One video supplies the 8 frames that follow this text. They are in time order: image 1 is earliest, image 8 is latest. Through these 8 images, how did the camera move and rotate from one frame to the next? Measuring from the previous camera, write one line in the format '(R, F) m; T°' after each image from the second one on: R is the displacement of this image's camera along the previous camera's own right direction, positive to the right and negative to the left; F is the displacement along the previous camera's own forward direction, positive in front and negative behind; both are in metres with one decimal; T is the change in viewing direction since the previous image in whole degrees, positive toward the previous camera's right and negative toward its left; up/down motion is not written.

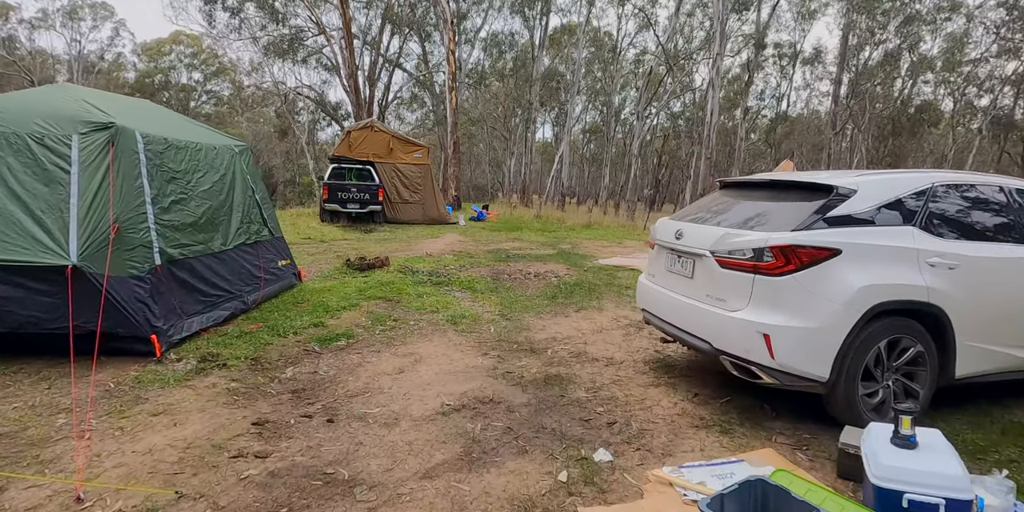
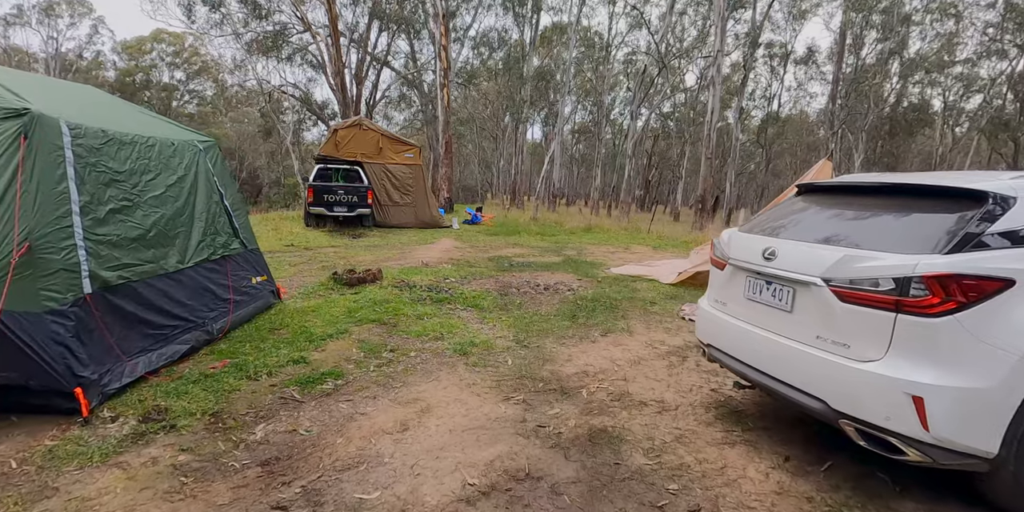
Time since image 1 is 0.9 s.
(-0.3, +0.8) m; +1°
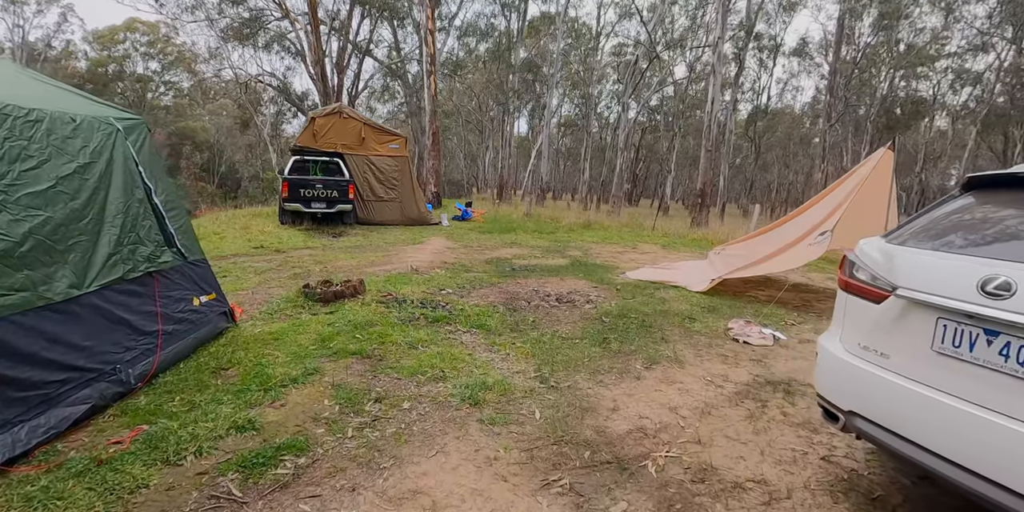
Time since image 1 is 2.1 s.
(-0.3, +1.1) m; +2°
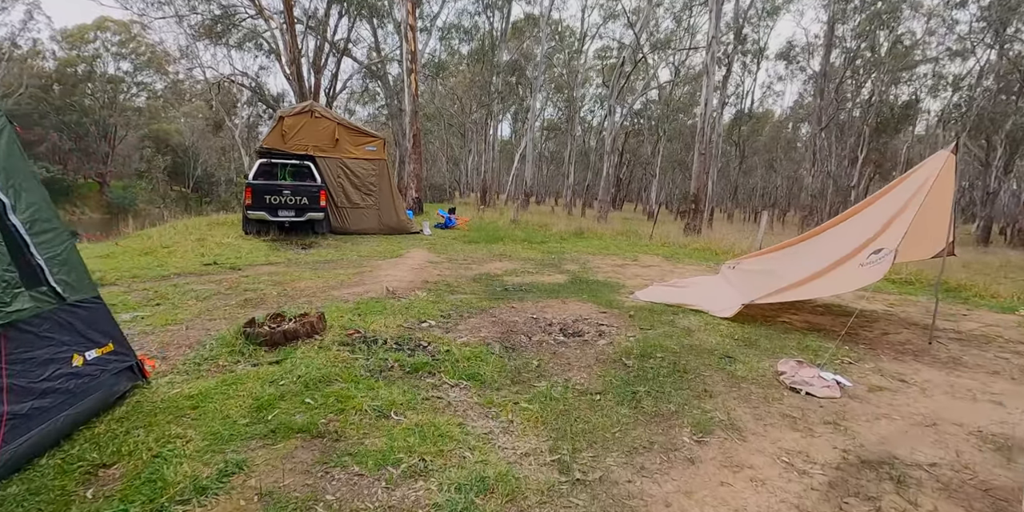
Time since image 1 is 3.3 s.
(-0.1, +1.0) m; +2°
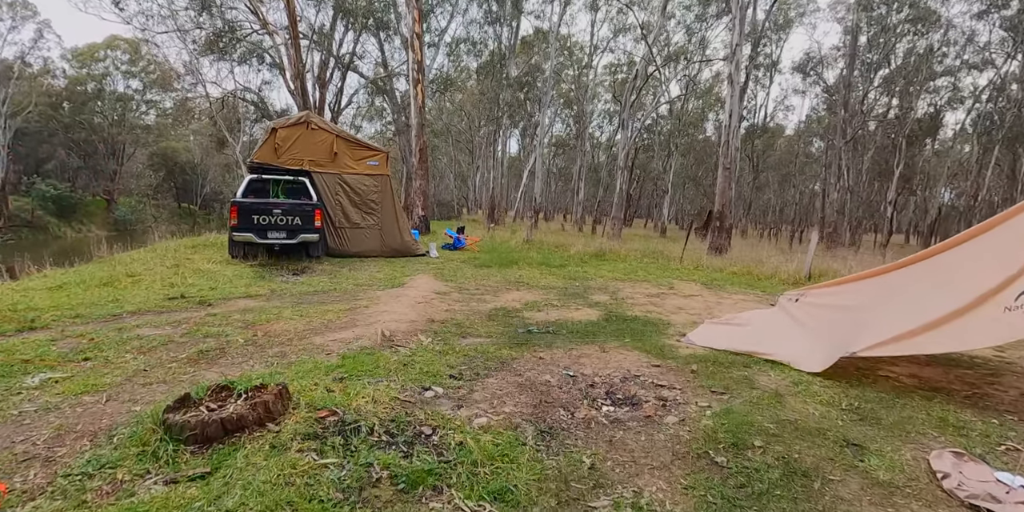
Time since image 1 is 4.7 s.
(-0.2, +1.2) m; -1°
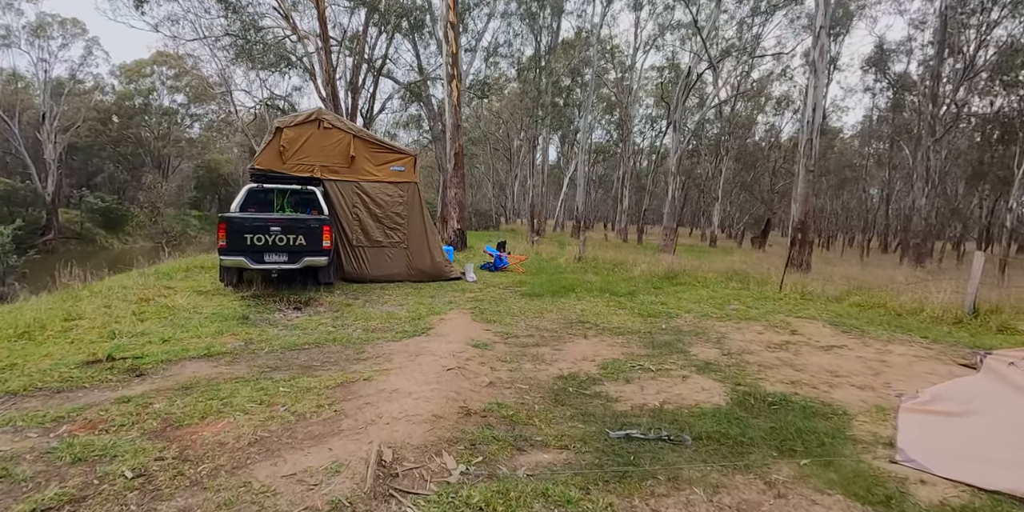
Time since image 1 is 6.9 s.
(-0.3, +2.1) m; -4°
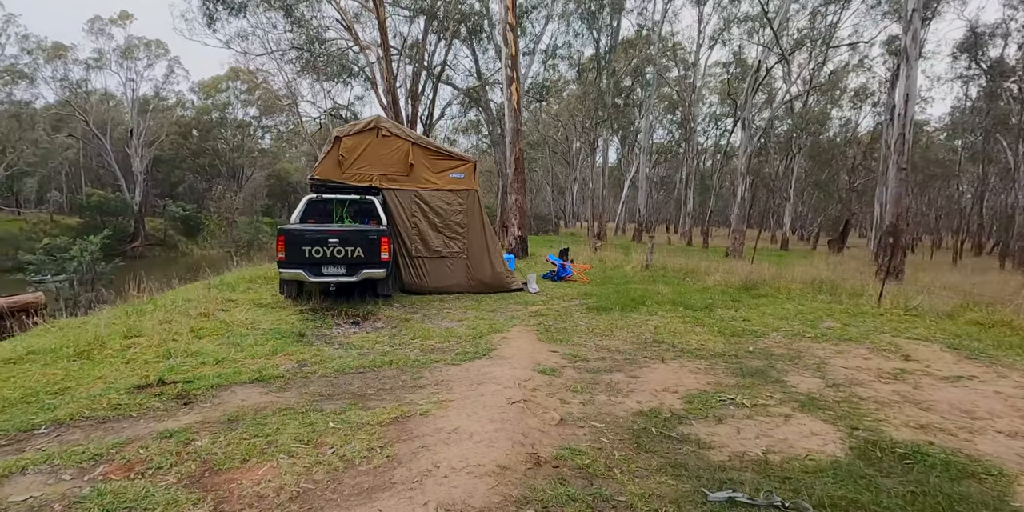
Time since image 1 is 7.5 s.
(-0.1, +0.5) m; -6°
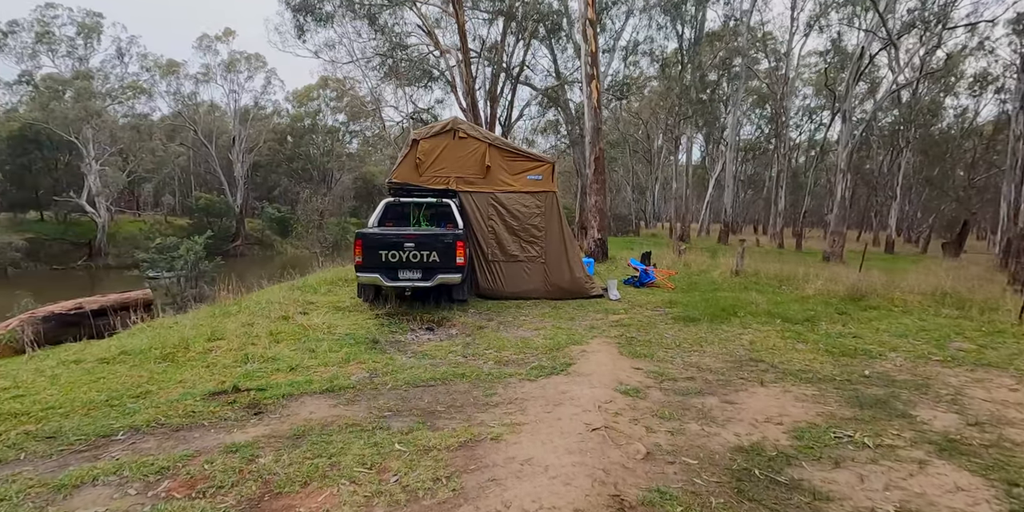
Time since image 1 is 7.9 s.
(0.0, +0.4) m; -8°
